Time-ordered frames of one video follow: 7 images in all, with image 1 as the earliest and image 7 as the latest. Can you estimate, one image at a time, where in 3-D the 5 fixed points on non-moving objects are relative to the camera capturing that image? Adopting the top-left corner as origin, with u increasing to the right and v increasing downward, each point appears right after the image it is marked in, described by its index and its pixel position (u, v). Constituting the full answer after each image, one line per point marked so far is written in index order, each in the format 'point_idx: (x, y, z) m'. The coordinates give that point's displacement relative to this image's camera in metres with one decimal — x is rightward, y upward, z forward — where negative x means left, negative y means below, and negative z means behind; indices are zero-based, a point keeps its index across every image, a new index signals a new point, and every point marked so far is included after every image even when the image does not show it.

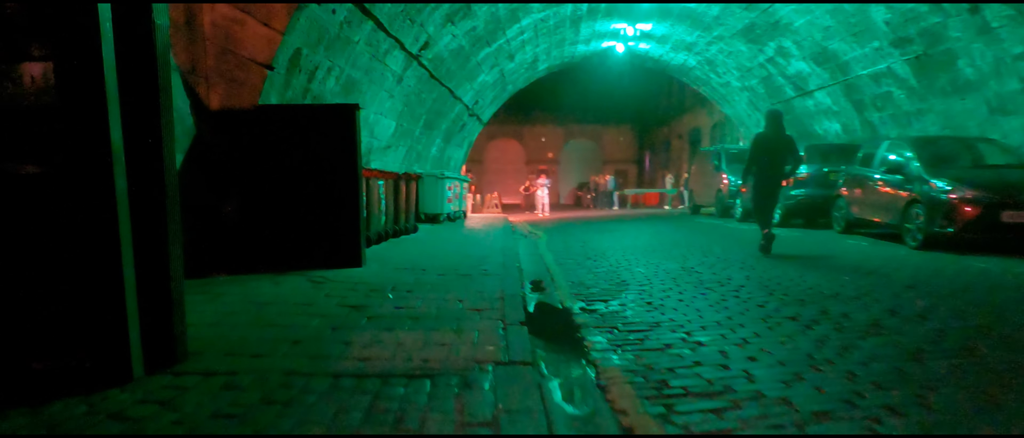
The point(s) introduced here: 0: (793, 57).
0: (+6.2, +3.6, +14.4) m
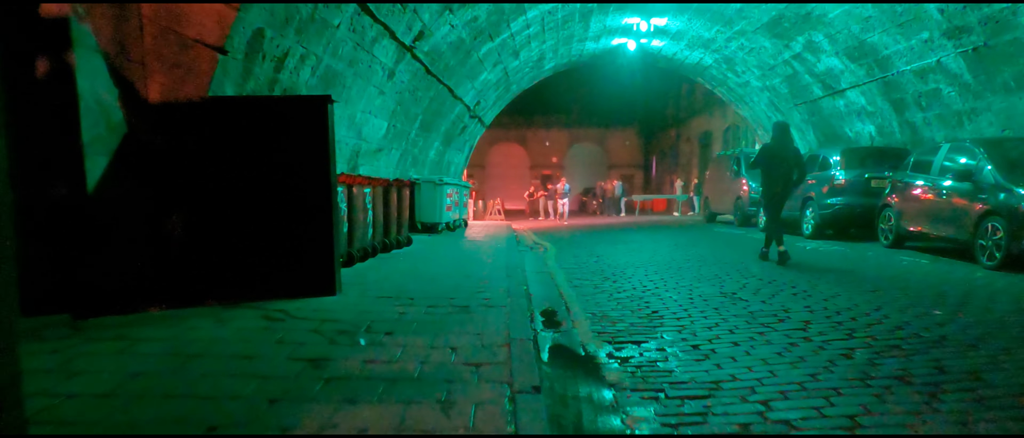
0: (+6.3, +3.4, +13.2) m
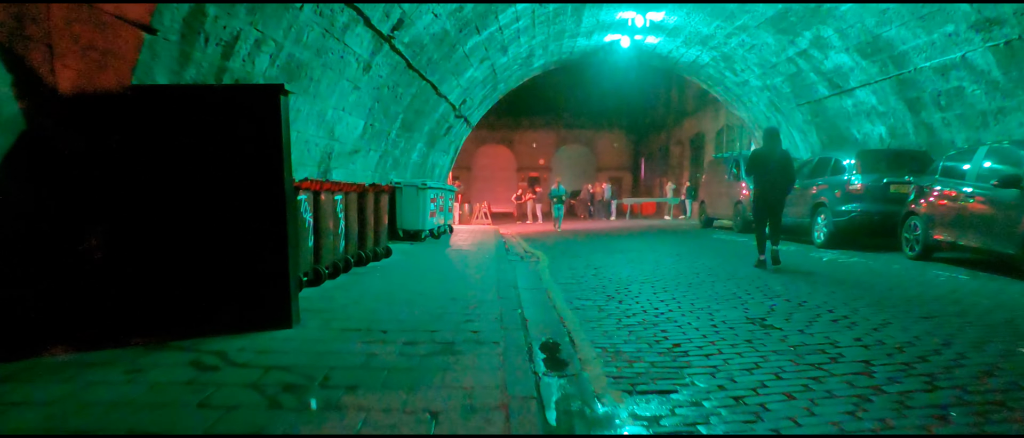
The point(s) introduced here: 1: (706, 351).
0: (+6.1, +3.2, +12.4) m
1: (+1.4, -0.9, +4.5) m
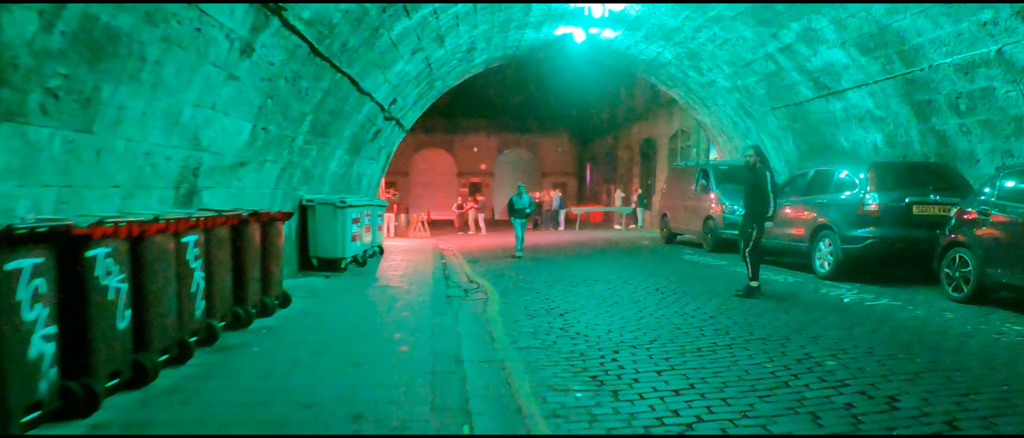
0: (+5.1, +2.9, +10.6) m
1: (+1.2, -1.3, +2.4) m
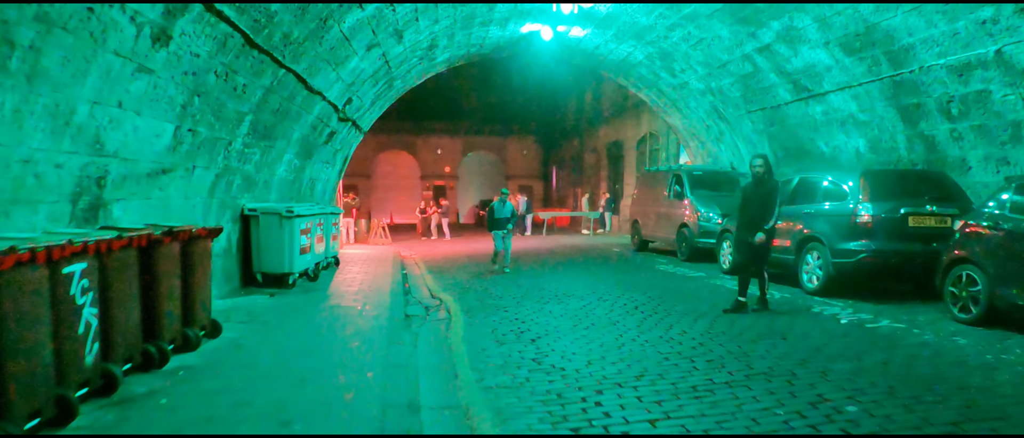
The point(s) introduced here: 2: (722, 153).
0: (+4.6, +2.7, +10.1) m
1: (+1.1, -1.4, +1.6) m
2: (+5.2, +1.6, +16.1) m
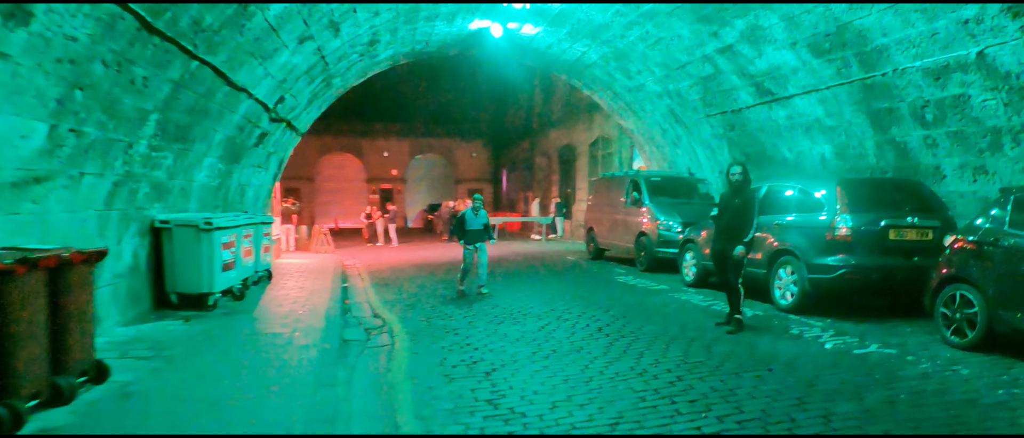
0: (+3.9, +2.6, +9.6) m
1: (+1.0, -1.5, +0.8) m
2: (+4.0, +1.5, +15.6) m
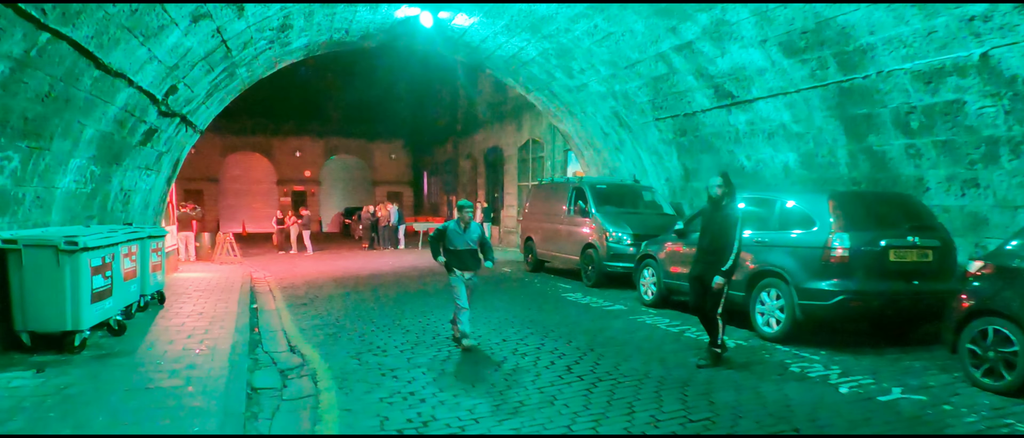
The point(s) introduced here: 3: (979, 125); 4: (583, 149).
0: (+3.1, +2.4, +8.8) m
1: (+1.4, -1.7, -0.3) m
2: (+2.5, +1.3, +14.7) m
3: (+4.9, +1.0, +6.9) m
4: (+1.8, +1.7, +16.2) m
